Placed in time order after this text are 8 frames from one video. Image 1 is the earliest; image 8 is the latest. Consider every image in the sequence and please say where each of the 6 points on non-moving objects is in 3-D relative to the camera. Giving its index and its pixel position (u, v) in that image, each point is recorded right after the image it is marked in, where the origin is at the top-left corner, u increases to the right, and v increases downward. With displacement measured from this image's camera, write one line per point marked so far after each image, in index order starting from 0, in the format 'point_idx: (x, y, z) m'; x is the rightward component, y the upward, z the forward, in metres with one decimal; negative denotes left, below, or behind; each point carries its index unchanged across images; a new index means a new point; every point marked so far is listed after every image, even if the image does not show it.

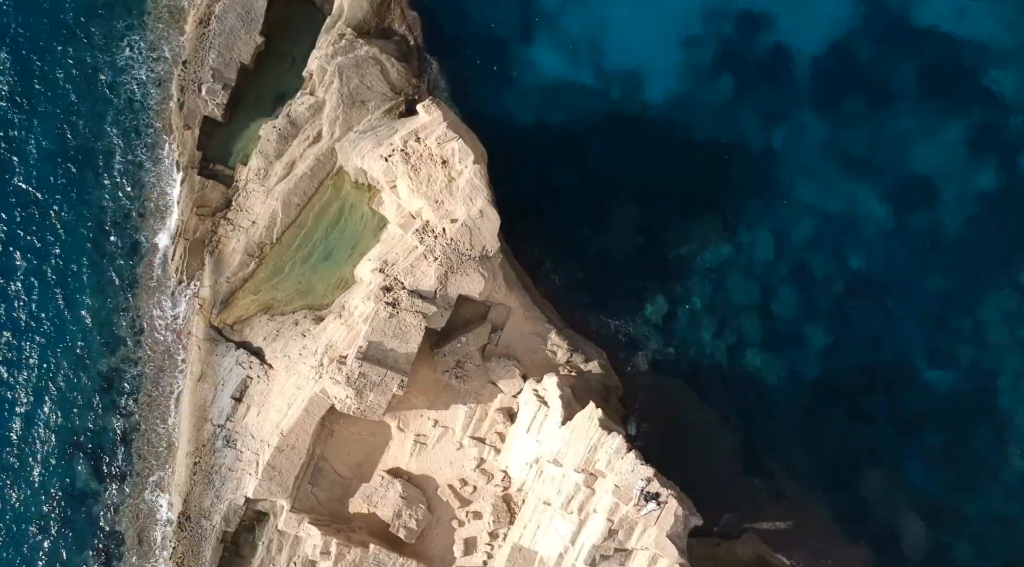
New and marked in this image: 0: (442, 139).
0: (-1.2, +2.4, +15.0) m
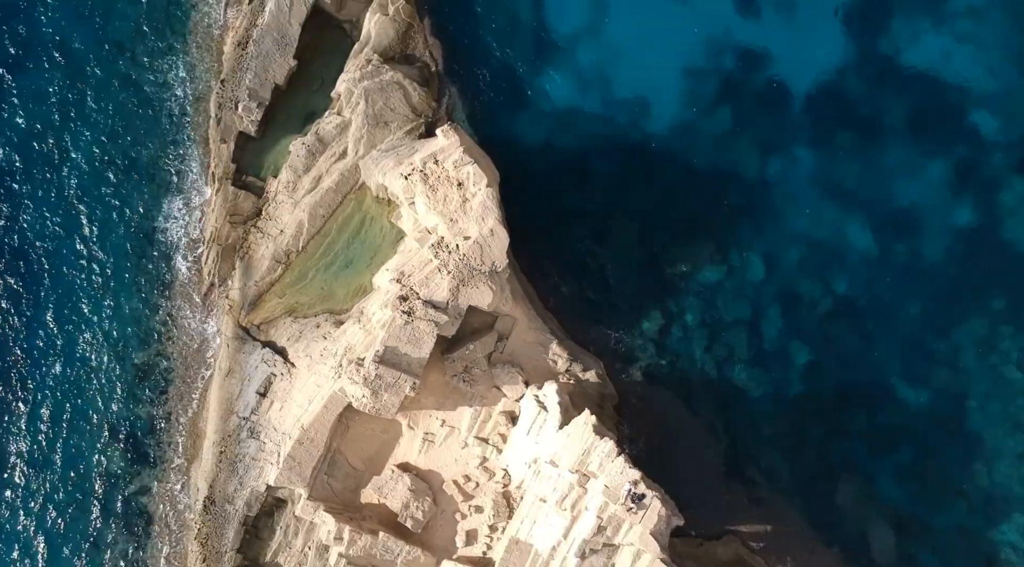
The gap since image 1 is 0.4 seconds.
0: (-1.0, +2.2, +16.3) m
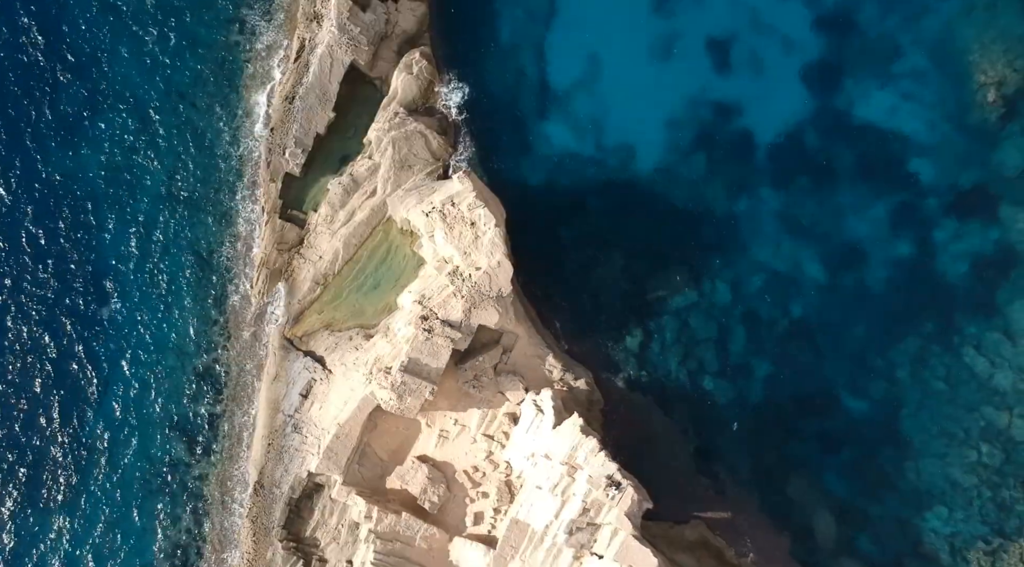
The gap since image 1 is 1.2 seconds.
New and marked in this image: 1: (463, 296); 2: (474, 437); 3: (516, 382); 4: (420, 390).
0: (-0.9, +1.7, +19.3) m
1: (-1.1, -0.3, +18.9) m
2: (-0.8, -3.4, +19.3) m
3: (+0.1, -2.2, +19.6) m
4: (-2.0, -2.2, +18.6) m
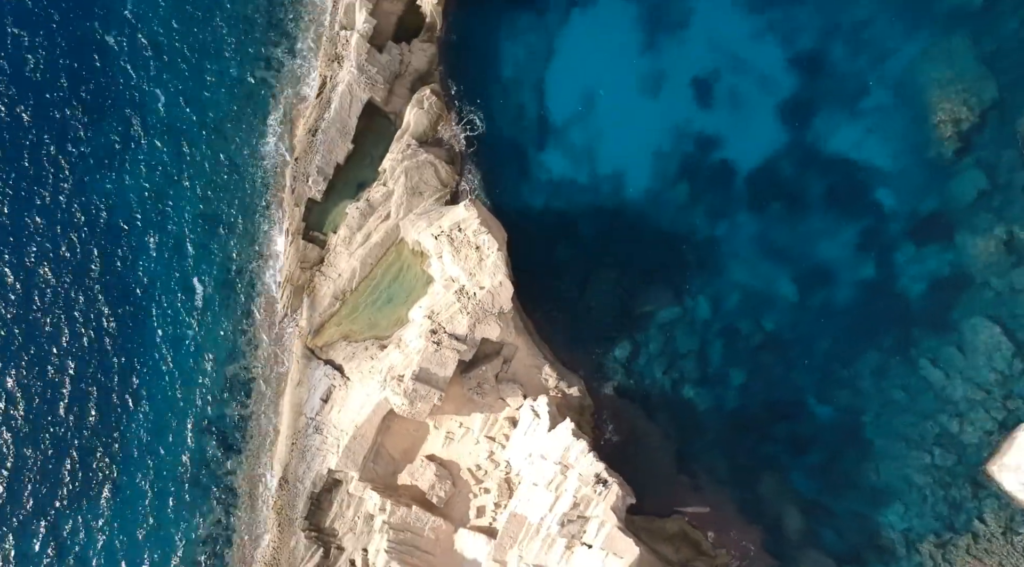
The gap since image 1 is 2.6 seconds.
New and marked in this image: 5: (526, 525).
0: (-0.9, +1.3, +21.5) m
1: (-1.1, -0.7, +21.0) m
2: (-0.8, -3.8, +21.4) m
3: (+0.1, -2.6, +21.8) m
4: (-2.0, -2.6, +20.8) m
5: (+0.3, -5.5, +19.9) m
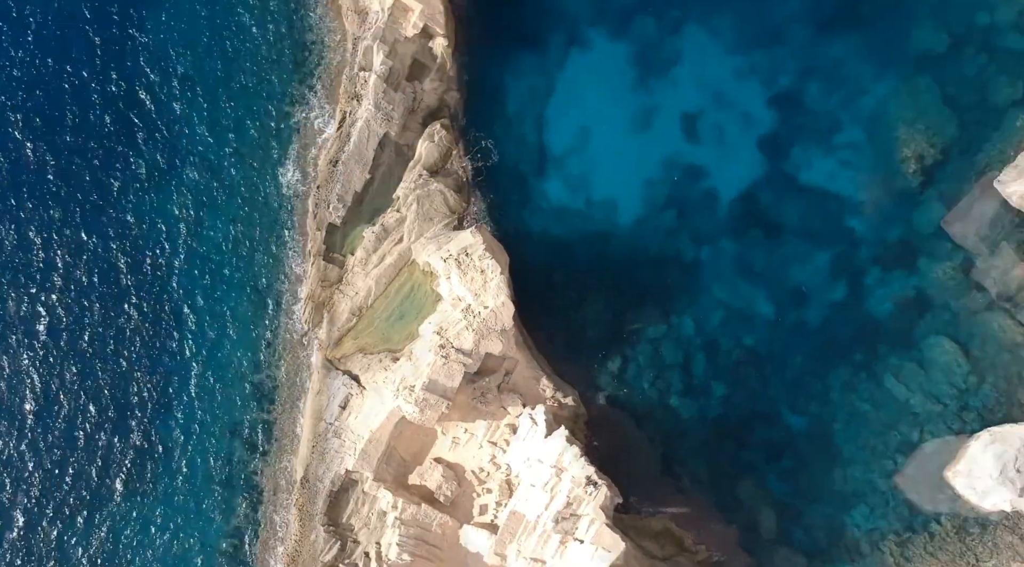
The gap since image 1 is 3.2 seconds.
0: (-0.8, +0.8, +23.7) m
1: (-1.0, -1.2, +23.3) m
2: (-0.8, -4.3, +23.6) m
3: (+0.1, -3.1, +24.0) m
4: (-2.0, -3.2, +23.0) m
5: (+0.3, -6.0, +22.1) m
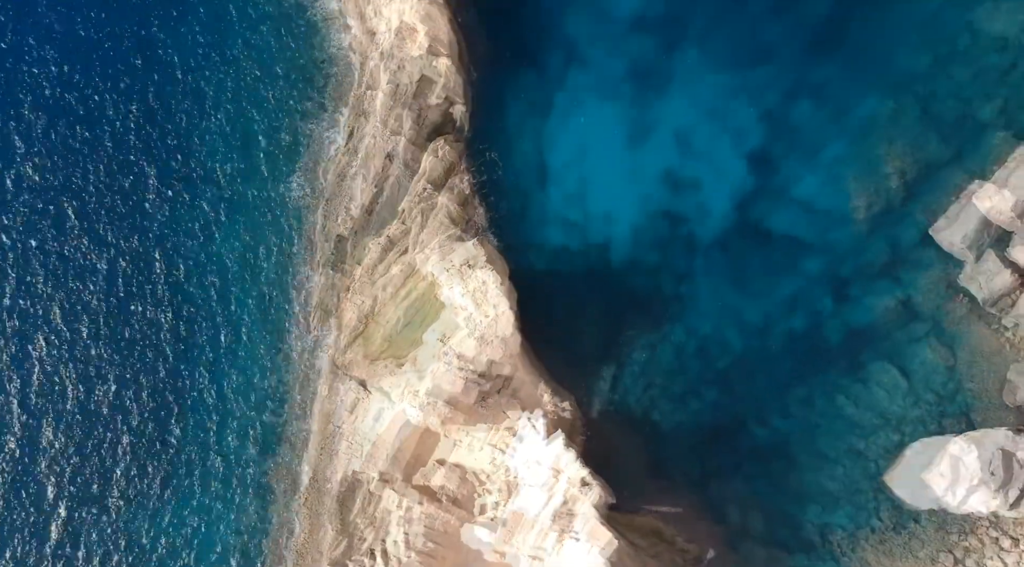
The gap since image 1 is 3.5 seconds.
0: (-0.6, -0.3, +28.2) m
1: (-0.8, -2.2, +27.7) m
2: (-0.6, -5.3, +28.1) m
3: (+0.3, -4.2, +28.4) m
4: (-1.7, -4.2, +27.4) m
5: (+0.5, -7.0, +26.5) m
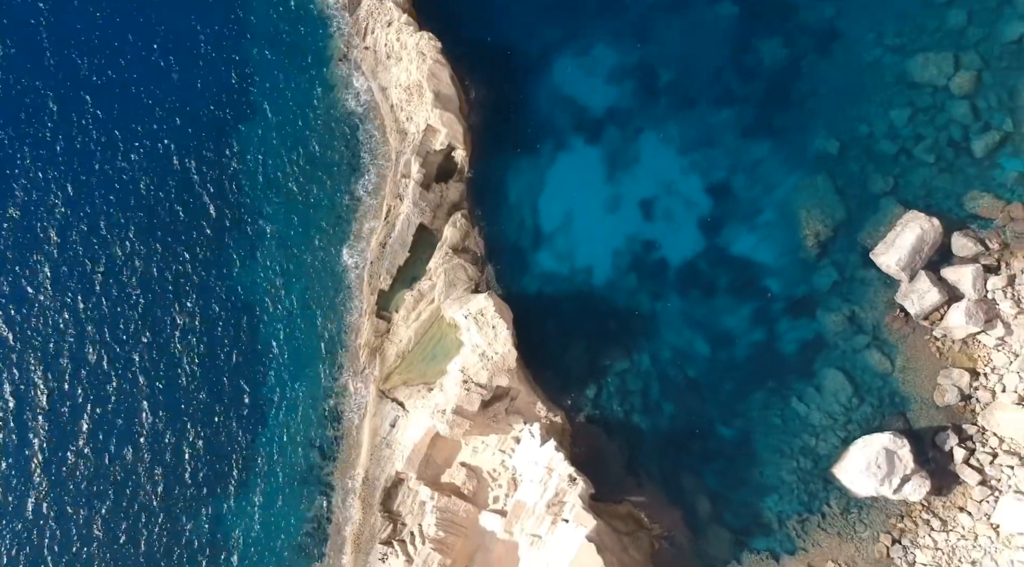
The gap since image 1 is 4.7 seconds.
0: (-0.7, -1.1, +32.5) m
1: (-0.9, -3.1, +32.0) m
2: (-0.7, -6.2, +32.4) m
3: (+0.3, -5.0, +32.8) m
4: (-1.8, -5.1, +31.8) m
5: (+0.5, -7.9, +30.9) m
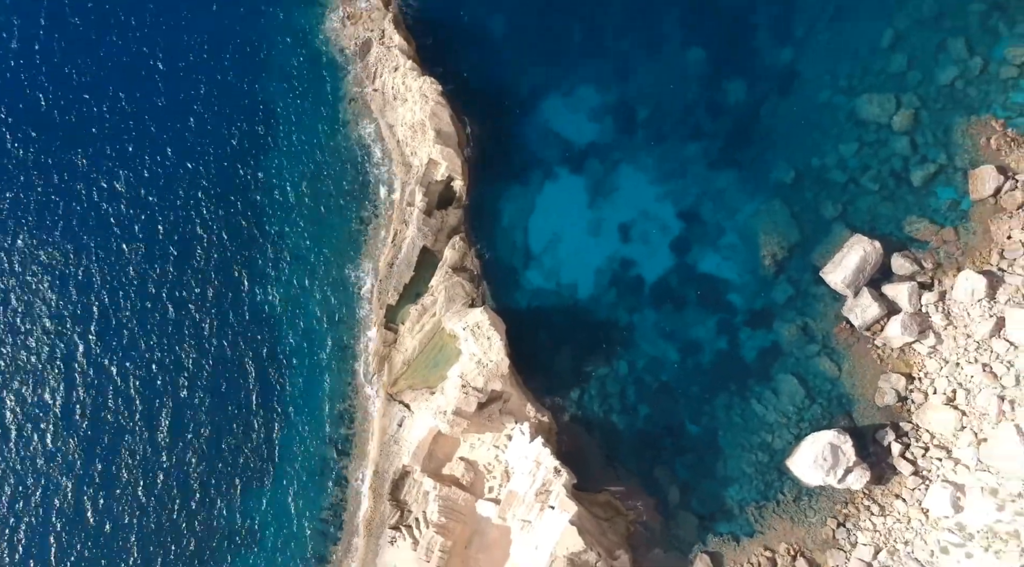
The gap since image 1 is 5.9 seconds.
0: (-1.0, -1.8, +36.9) m
1: (-1.2, -3.8, +36.4) m
2: (-1.0, -6.9, +36.8) m
3: (0.0, -5.7, +37.2) m
4: (-2.1, -5.7, +36.2) m
5: (+0.2, -8.5, +35.3) m
